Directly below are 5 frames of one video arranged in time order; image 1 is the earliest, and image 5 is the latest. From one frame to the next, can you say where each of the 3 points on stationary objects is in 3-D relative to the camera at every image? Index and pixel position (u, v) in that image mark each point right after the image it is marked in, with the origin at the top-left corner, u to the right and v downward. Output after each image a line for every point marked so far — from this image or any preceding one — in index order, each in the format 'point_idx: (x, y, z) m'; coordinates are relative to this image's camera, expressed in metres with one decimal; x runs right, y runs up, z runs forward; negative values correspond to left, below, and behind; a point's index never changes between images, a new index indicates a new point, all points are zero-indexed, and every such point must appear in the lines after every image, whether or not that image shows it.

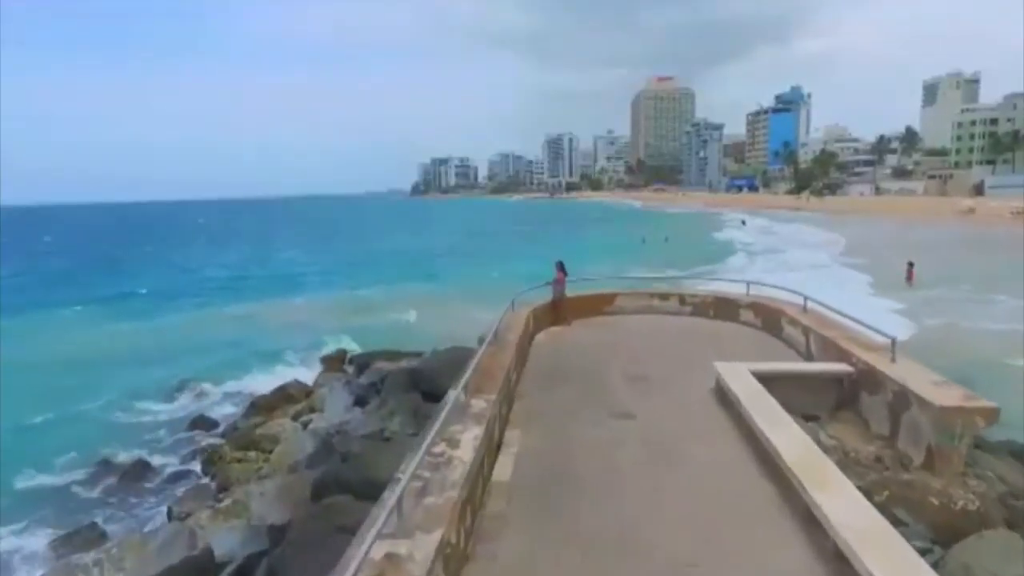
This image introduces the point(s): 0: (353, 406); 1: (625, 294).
0: (-2.5, -1.9, +10.5) m
1: (+1.8, -0.1, +10.5) m
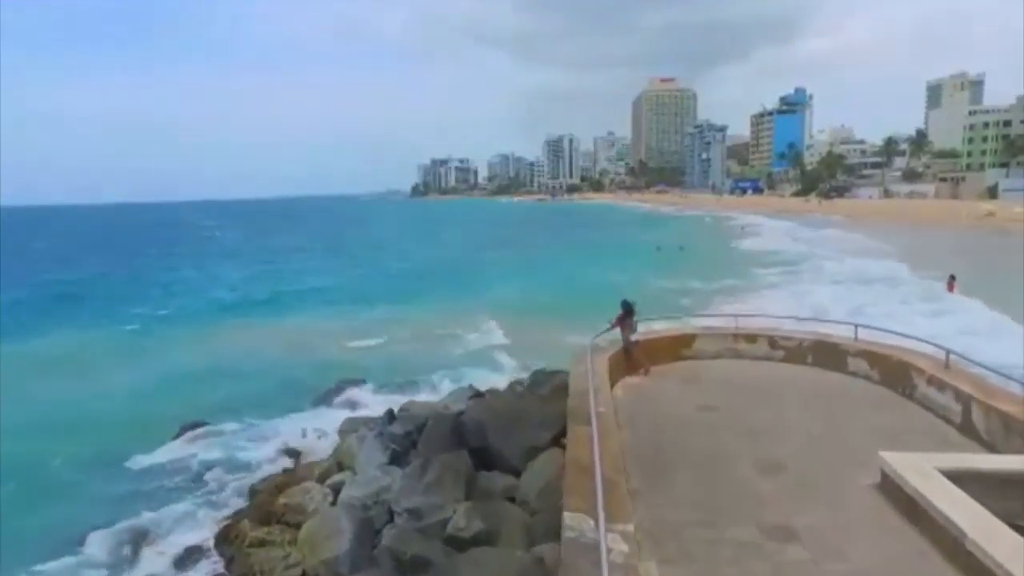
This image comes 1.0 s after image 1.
0: (-1.7, -2.4, +9.1) m
1: (+2.6, -0.6, +9.1) m
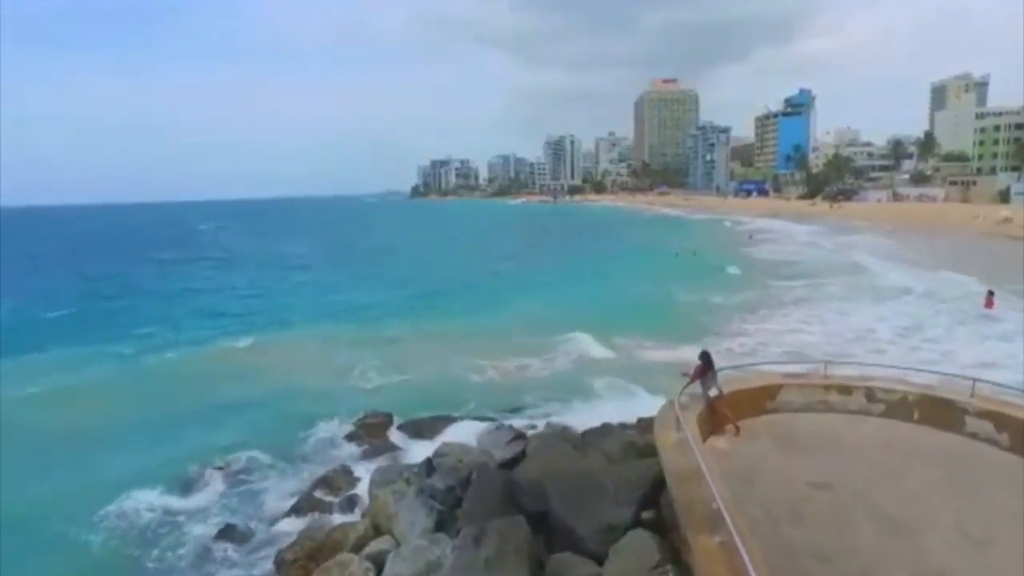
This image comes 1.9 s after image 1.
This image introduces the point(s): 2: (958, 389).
0: (-0.9, -2.9, +8.1) m
1: (+3.3, -1.1, +8.1) m
2: (+5.0, -1.1, +7.6) m
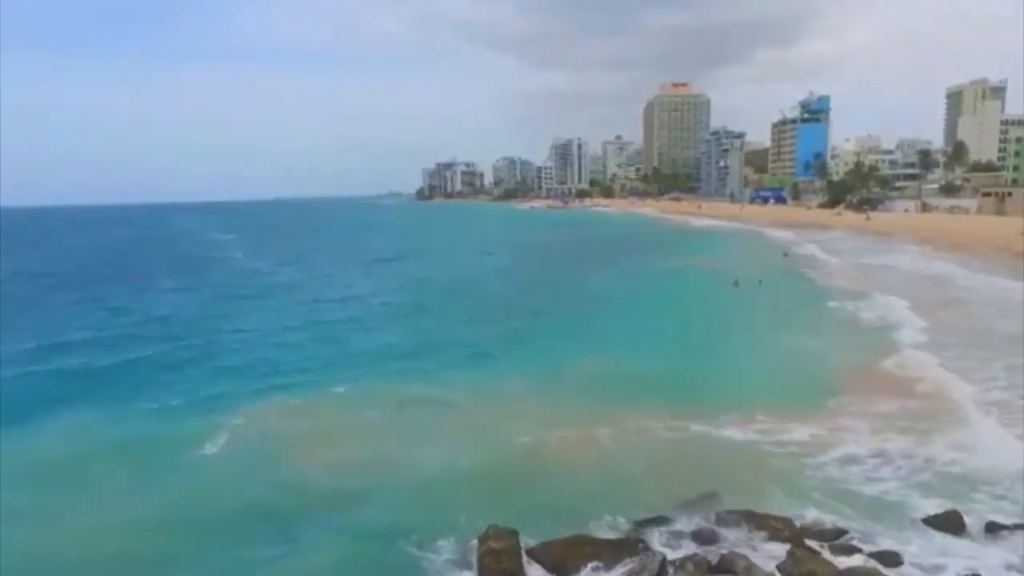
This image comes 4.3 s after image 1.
0: (+1.6, -4.5, +5.7) m
1: (+5.9, -2.7, +5.7) m
2: (+7.5, -2.7, +5.3) m
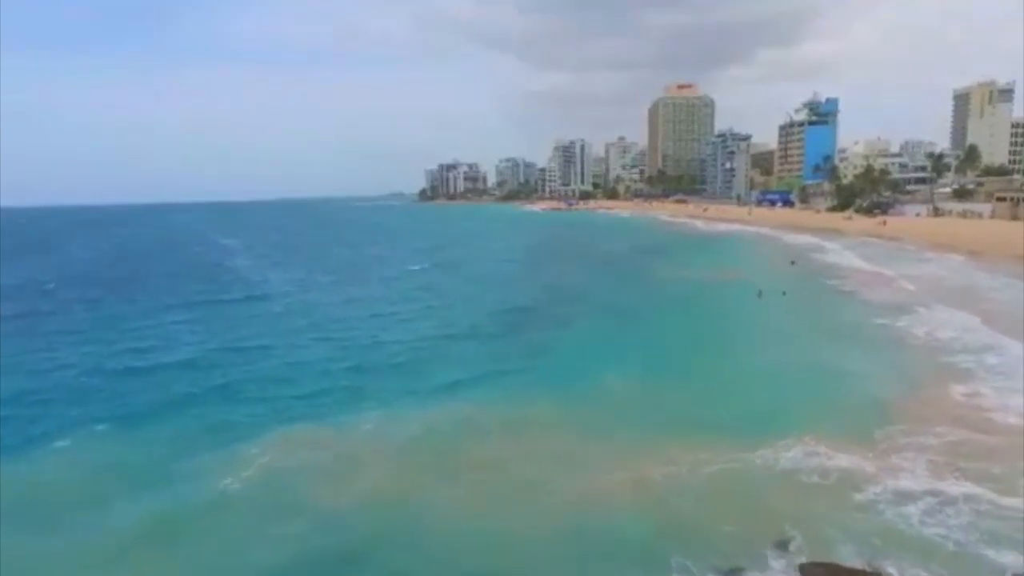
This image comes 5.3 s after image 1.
0: (+2.9, -5.2, +5.0) m
1: (+7.1, -3.4, +5.0) m
2: (+8.8, -3.4, +4.6) m
